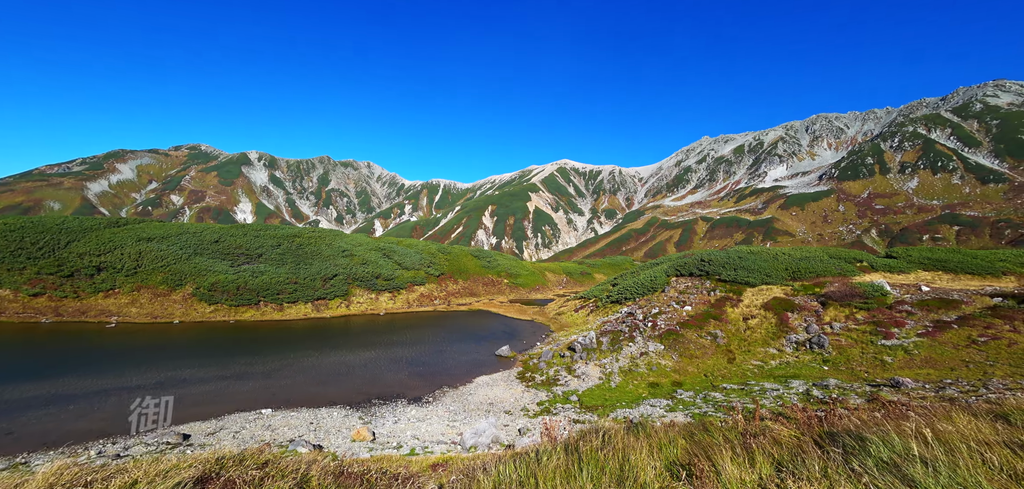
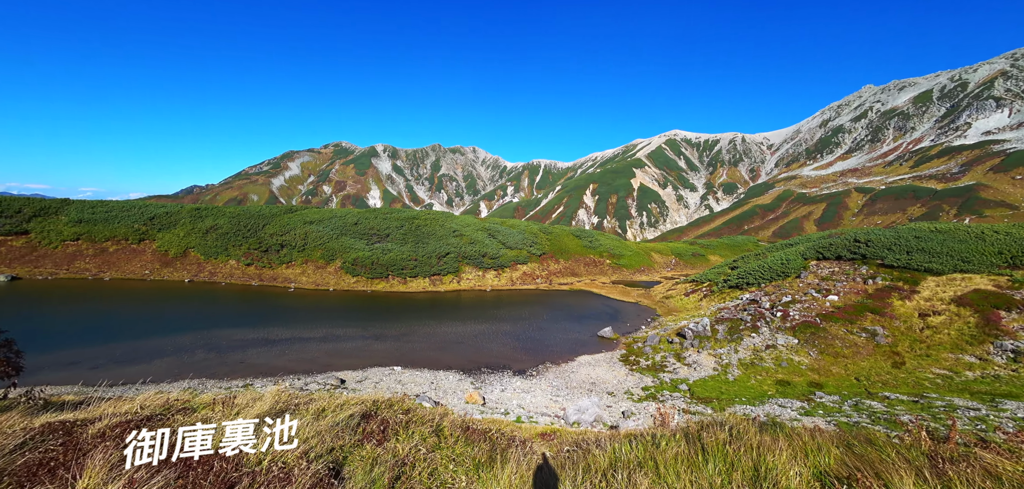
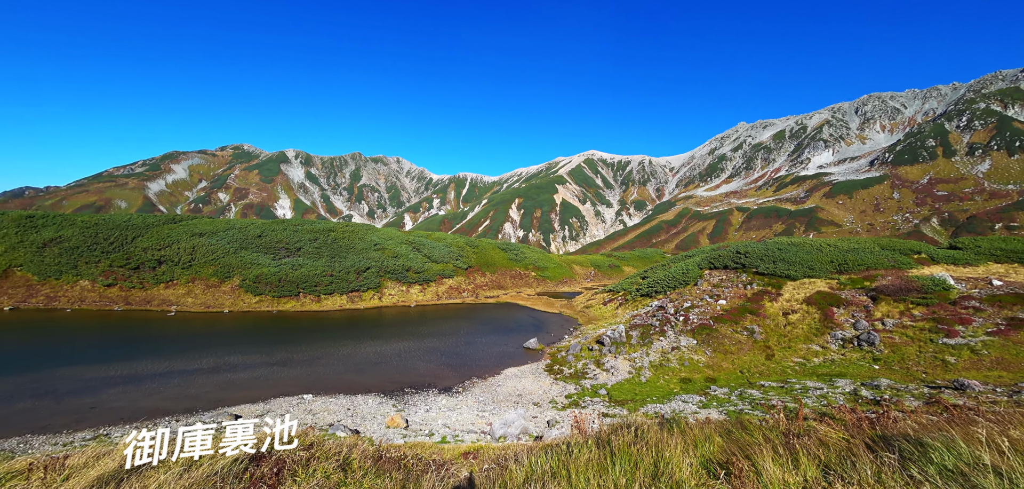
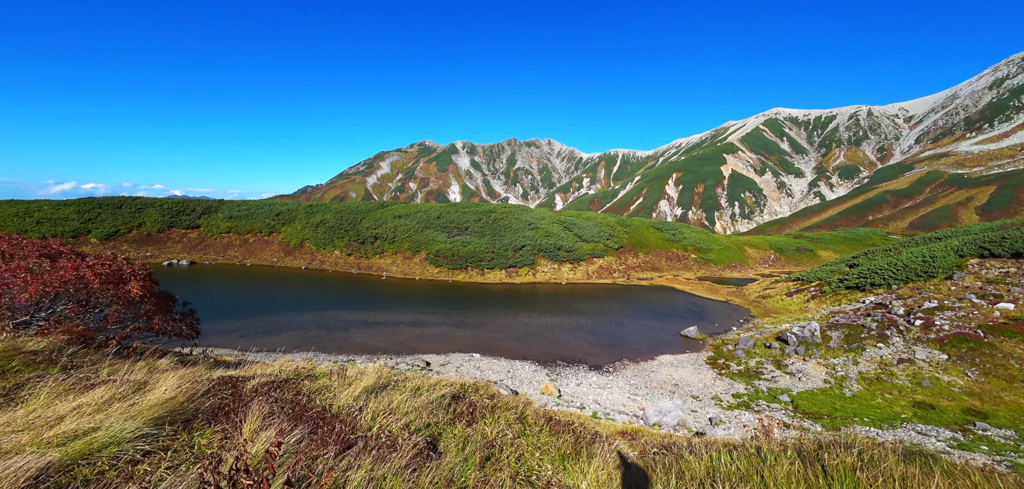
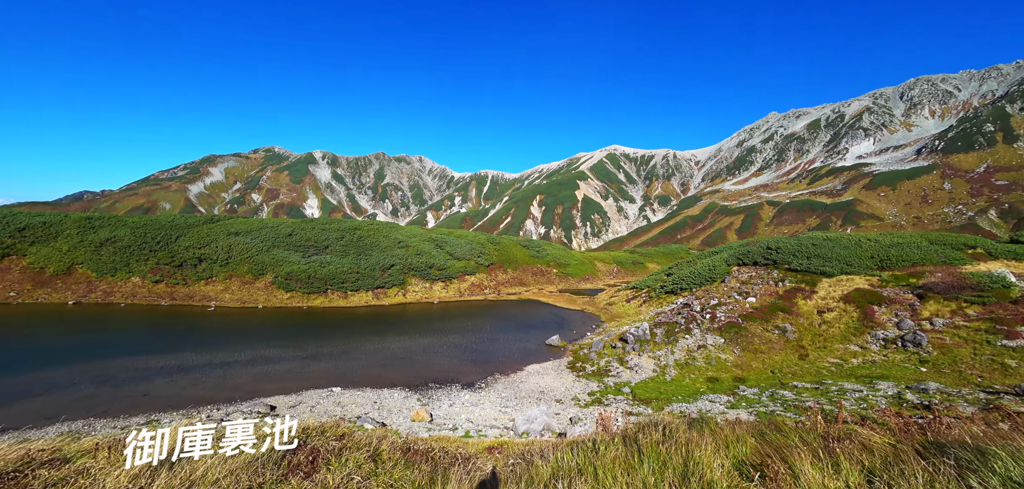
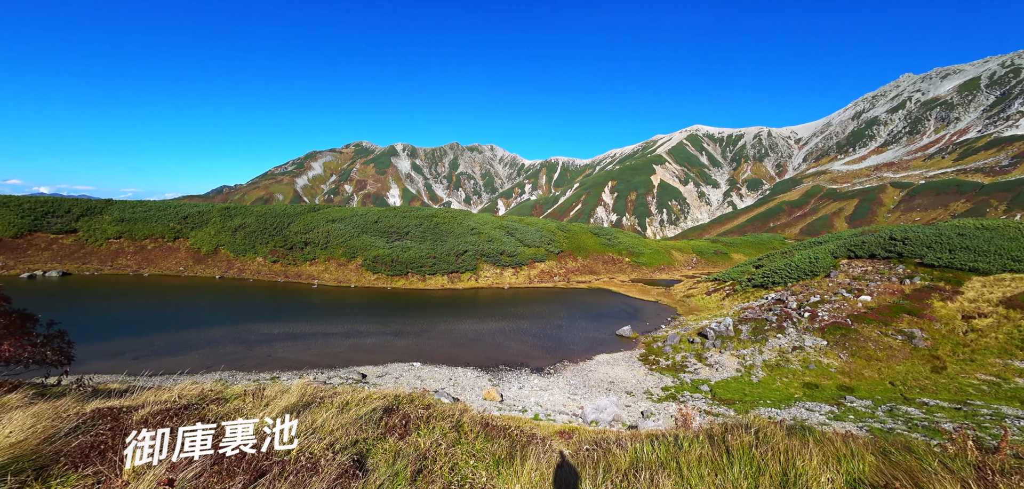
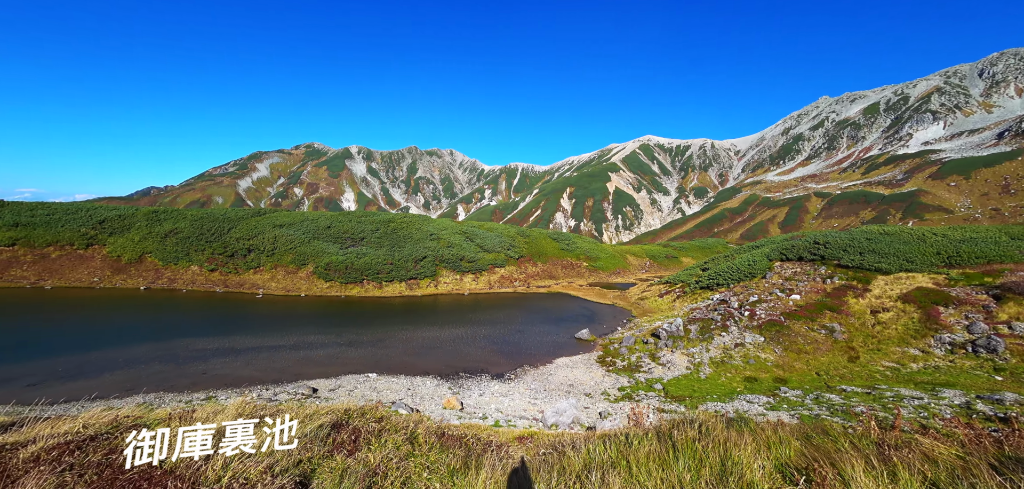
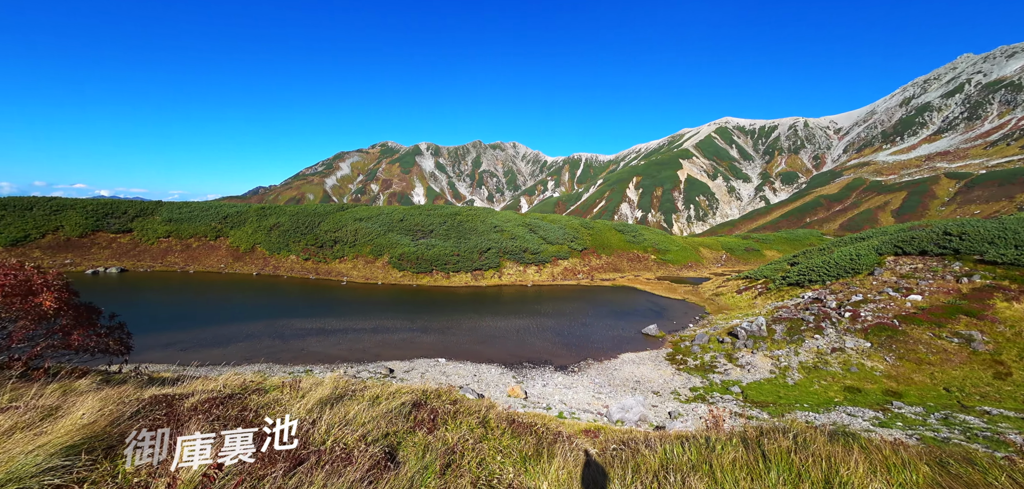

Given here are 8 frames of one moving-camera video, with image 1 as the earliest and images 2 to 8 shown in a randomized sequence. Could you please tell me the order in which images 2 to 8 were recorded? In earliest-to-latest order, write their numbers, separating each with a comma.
3, 5, 7, 2, 6, 8, 4
